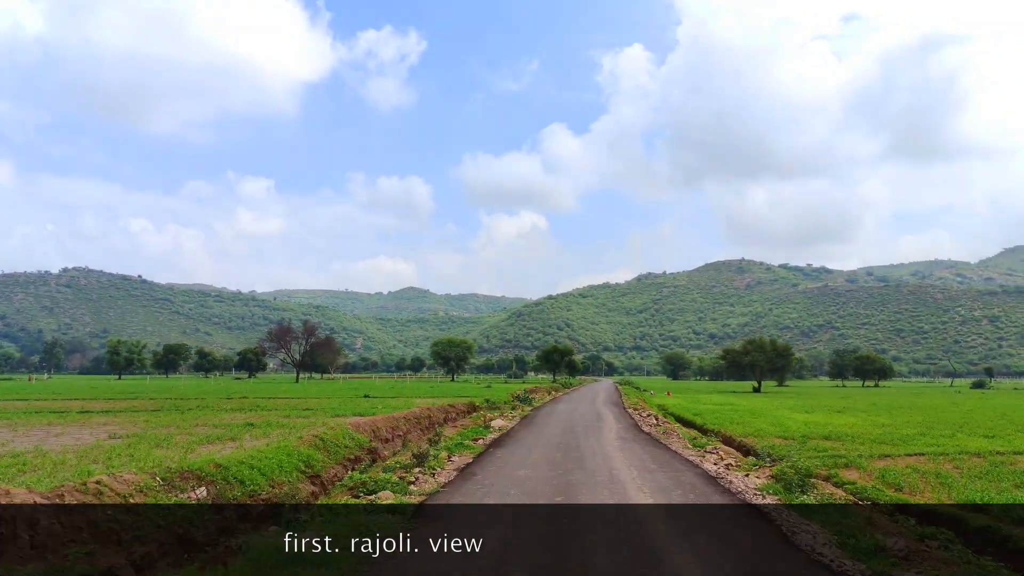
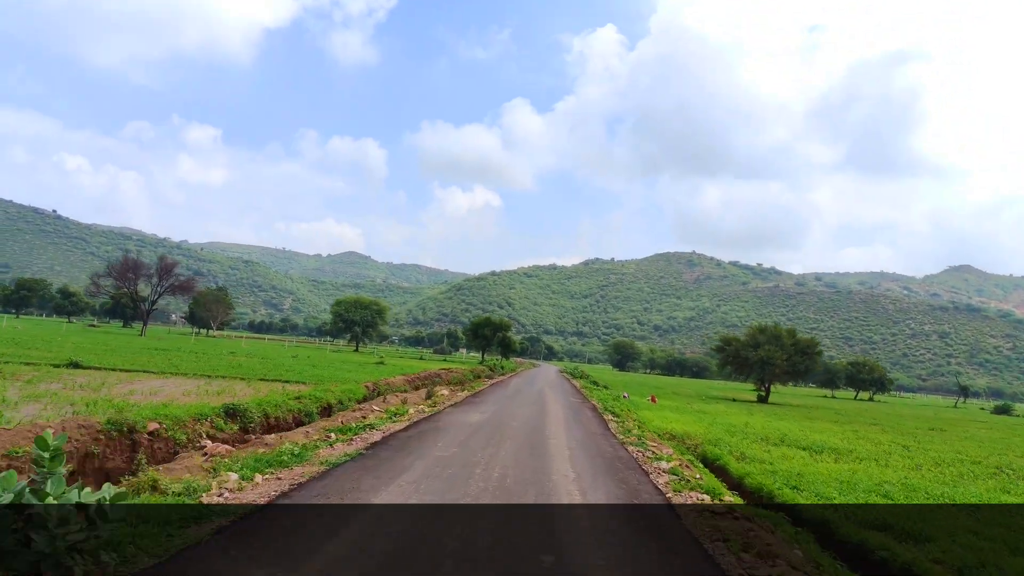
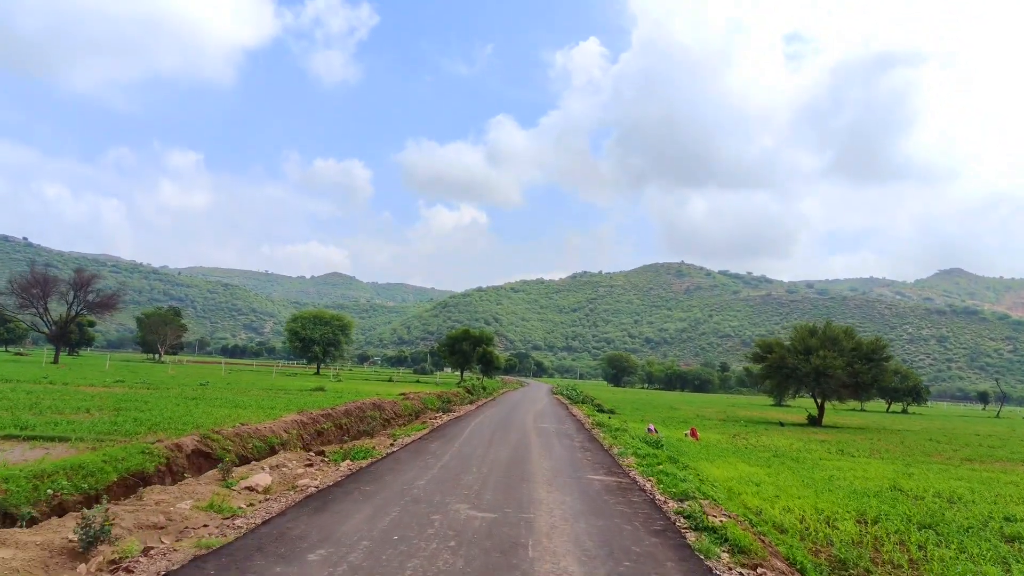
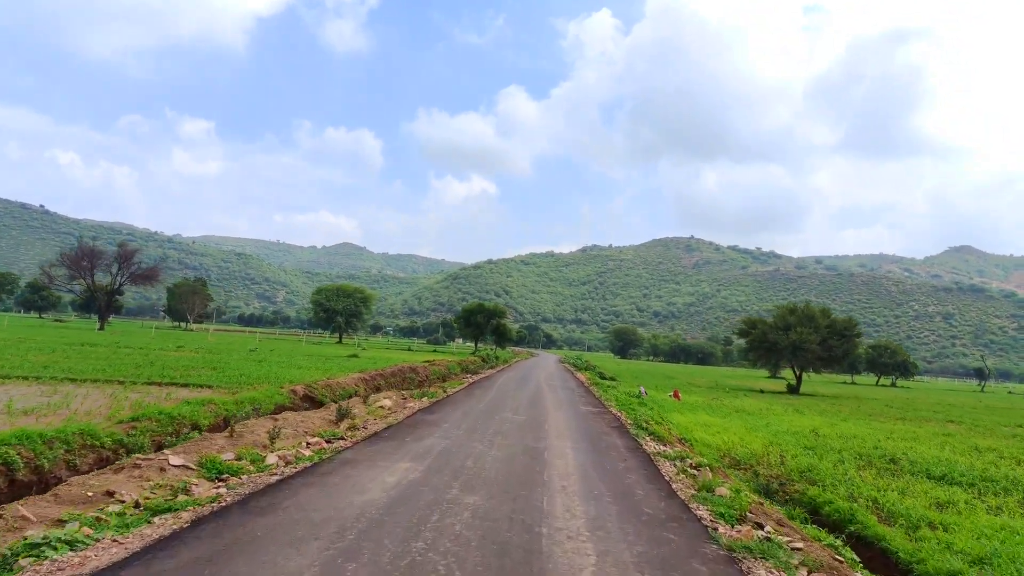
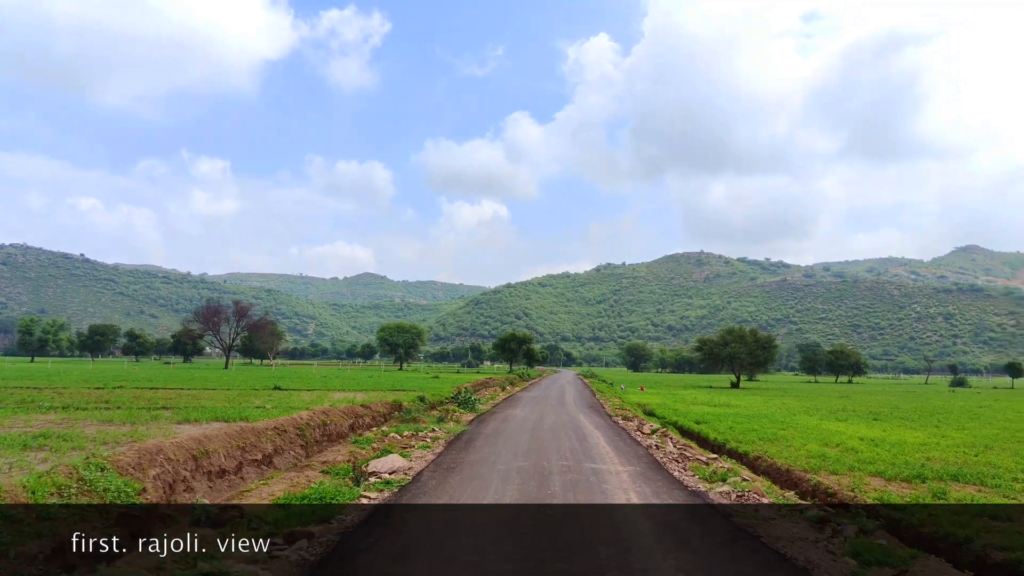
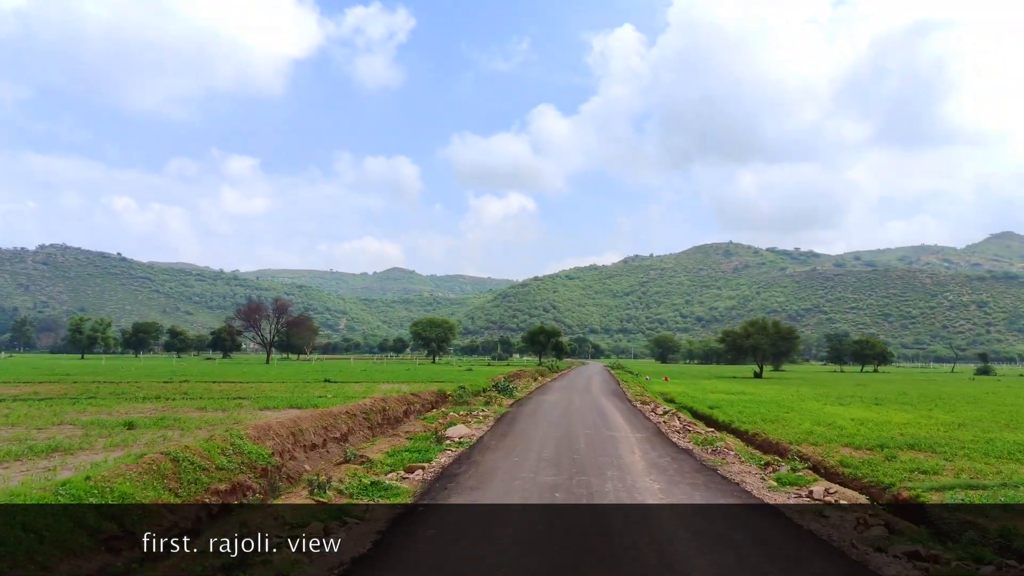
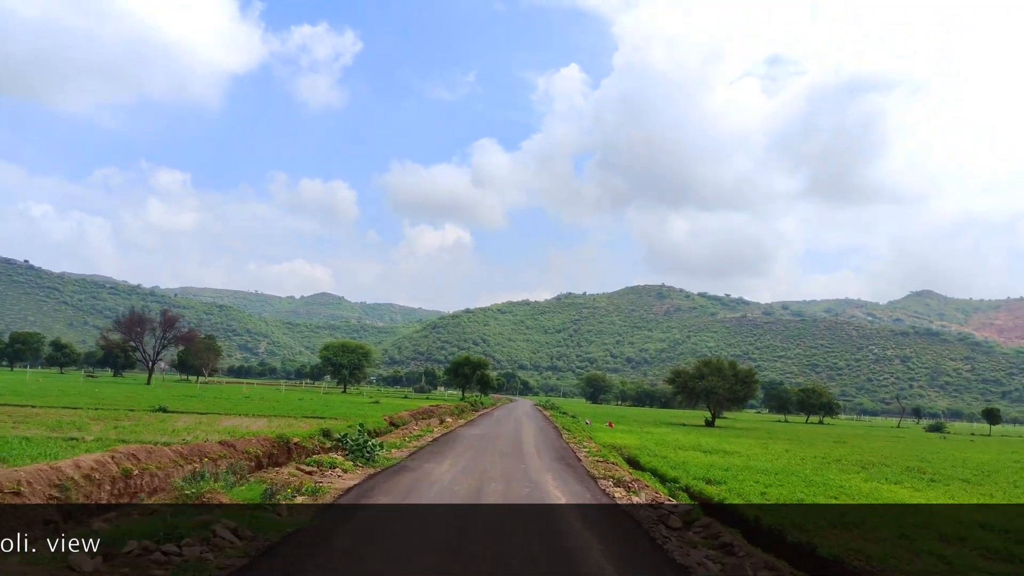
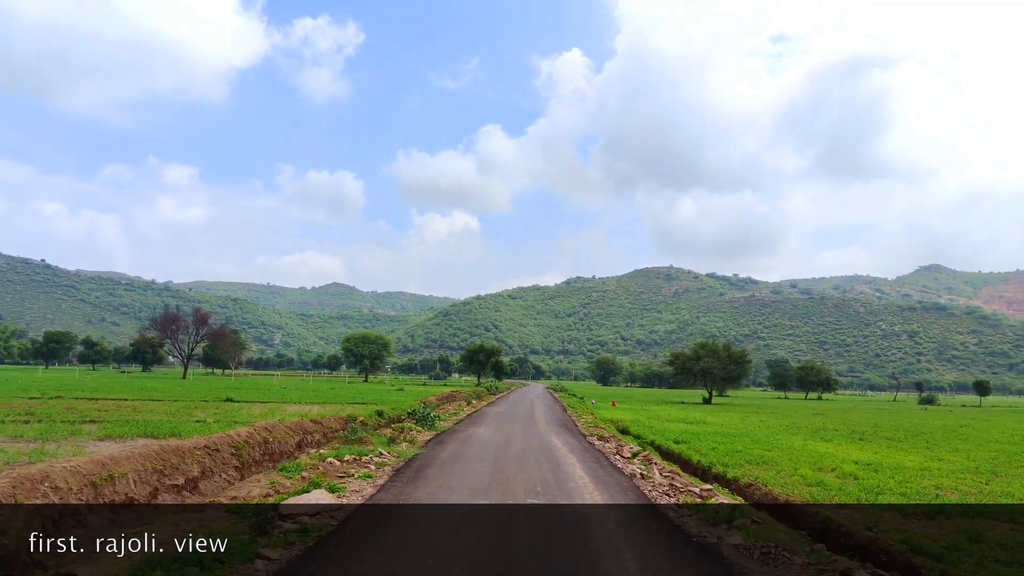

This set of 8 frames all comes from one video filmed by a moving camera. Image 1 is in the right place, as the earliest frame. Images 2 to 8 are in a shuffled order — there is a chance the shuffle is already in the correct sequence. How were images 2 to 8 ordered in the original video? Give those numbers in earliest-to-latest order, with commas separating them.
6, 5, 8, 7, 2, 4, 3
